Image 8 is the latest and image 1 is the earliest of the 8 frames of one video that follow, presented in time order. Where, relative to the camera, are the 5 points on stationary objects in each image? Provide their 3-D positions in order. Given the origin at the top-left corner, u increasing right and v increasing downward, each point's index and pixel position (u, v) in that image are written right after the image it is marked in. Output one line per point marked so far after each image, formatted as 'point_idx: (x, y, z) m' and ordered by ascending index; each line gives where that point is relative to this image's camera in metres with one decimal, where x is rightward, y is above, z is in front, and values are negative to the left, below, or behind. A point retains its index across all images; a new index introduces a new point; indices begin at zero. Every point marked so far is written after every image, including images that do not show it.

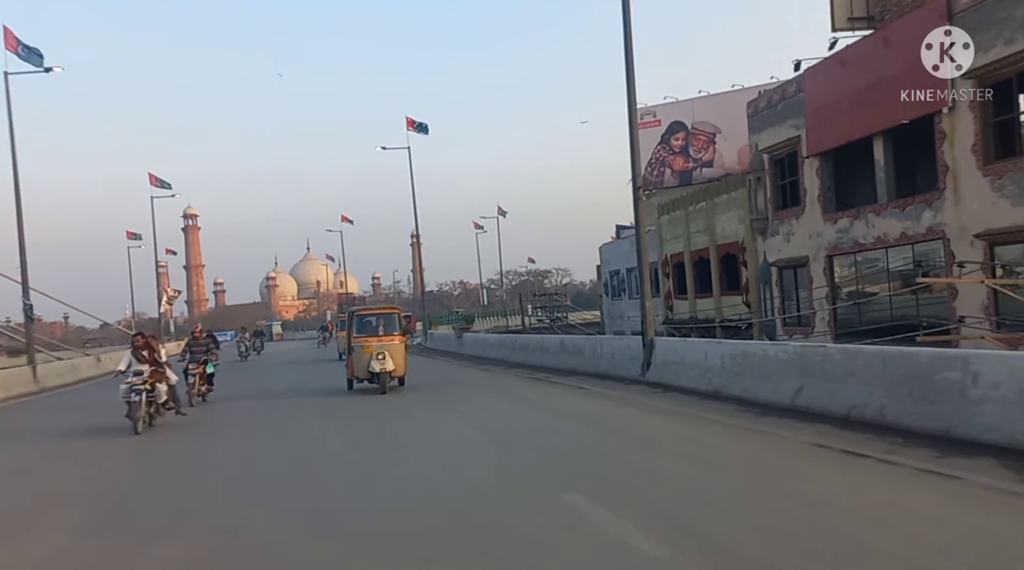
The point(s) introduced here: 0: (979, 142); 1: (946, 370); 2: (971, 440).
0: (+9.0, +2.7, +18.8) m
1: (+4.0, -0.8, +9.0) m
2: (+4.0, -1.3, +8.6) m
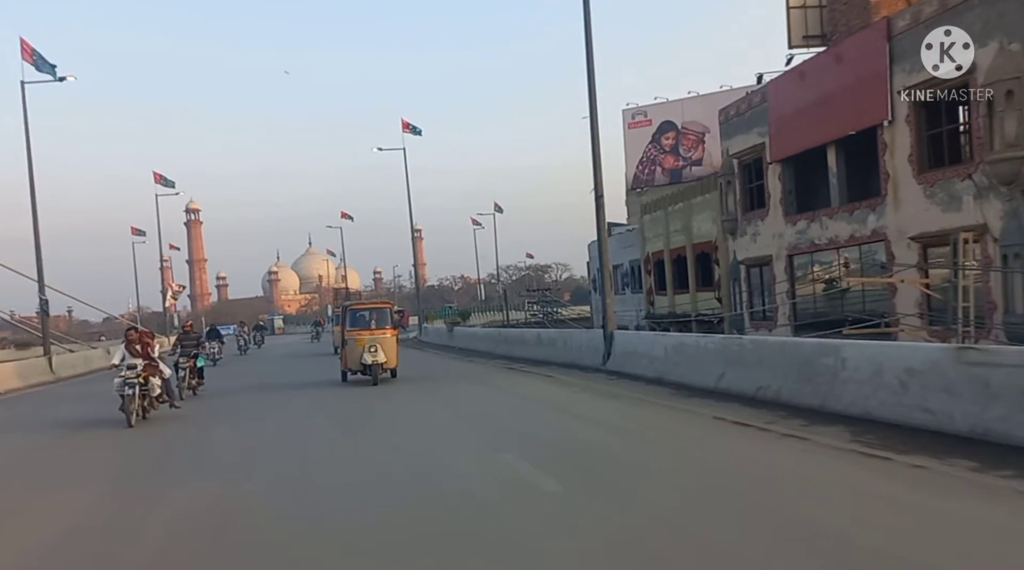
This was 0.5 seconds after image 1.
0: (+8.5, +2.8, +20.7) m
1: (+3.5, -0.8, +10.9) m
2: (+3.5, -1.3, +10.5) m
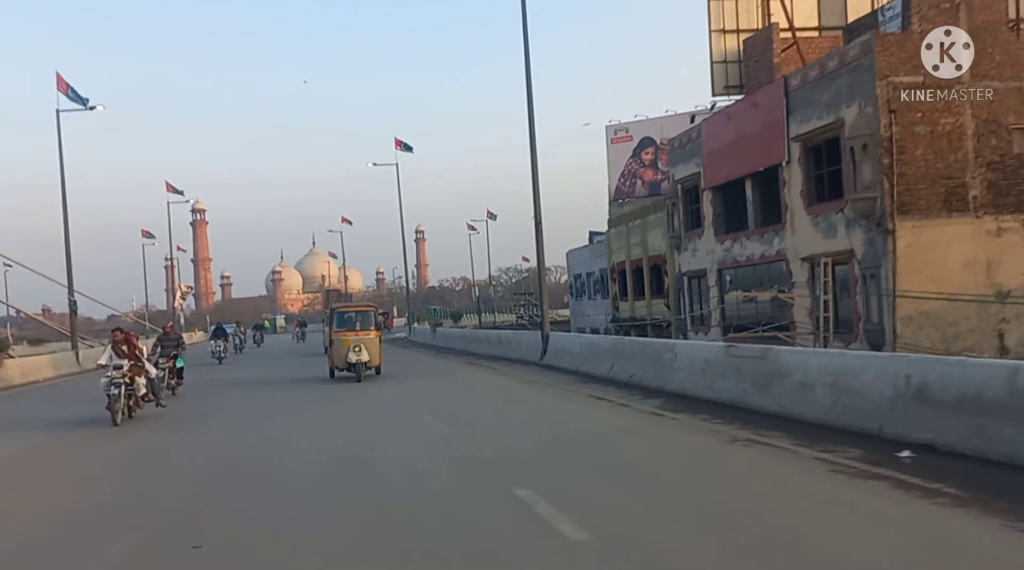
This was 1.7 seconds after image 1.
0: (+7.5, +2.4, +25.1) m
1: (+2.4, -1.0, +15.4) m
2: (+2.4, -1.6, +14.9) m
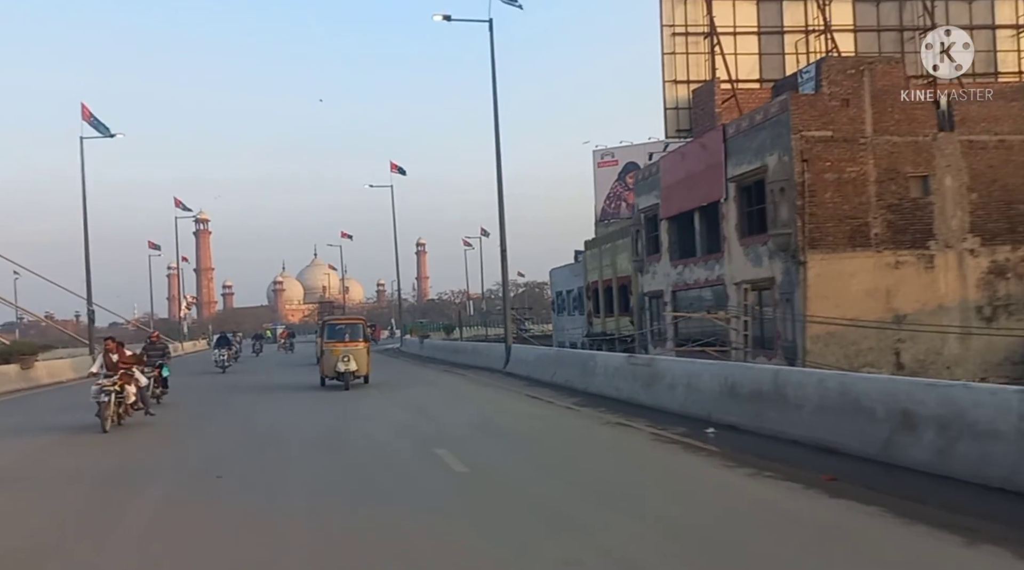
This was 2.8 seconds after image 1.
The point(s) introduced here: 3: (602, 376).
0: (+6.7, +1.8, +28.9) m
1: (+1.5, -1.5, +19.1) m
2: (+1.5, -2.0, +18.6) m
3: (+1.6, -1.7, +18.1) m
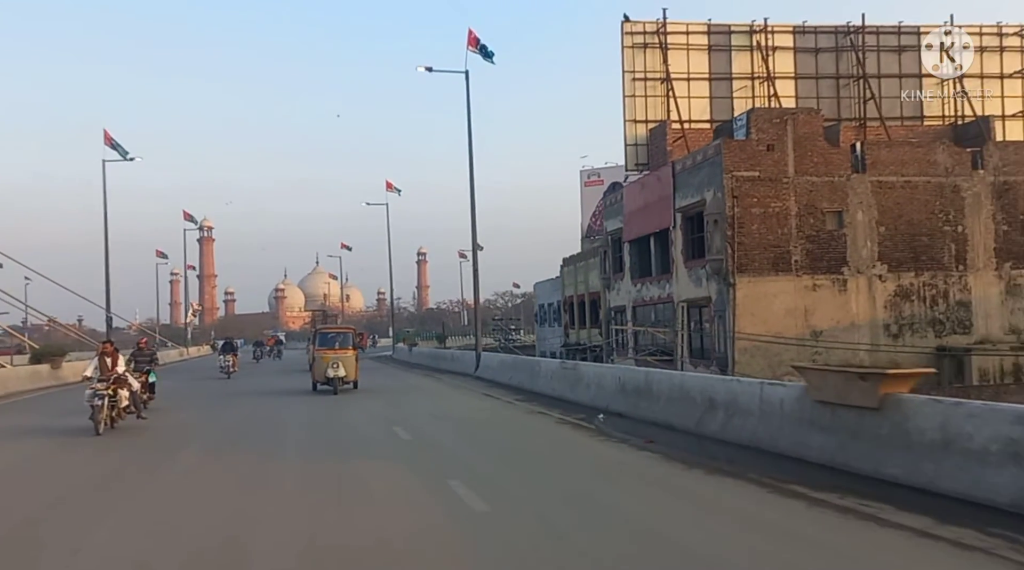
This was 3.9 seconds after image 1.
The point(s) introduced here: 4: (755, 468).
0: (+5.8, +1.2, +33.0) m
1: (+0.5, -1.9, +23.1) m
2: (+0.5, -2.4, +22.7) m
3: (+0.7, -2.1, +22.2) m
4: (+2.5, -1.9, +10.2) m
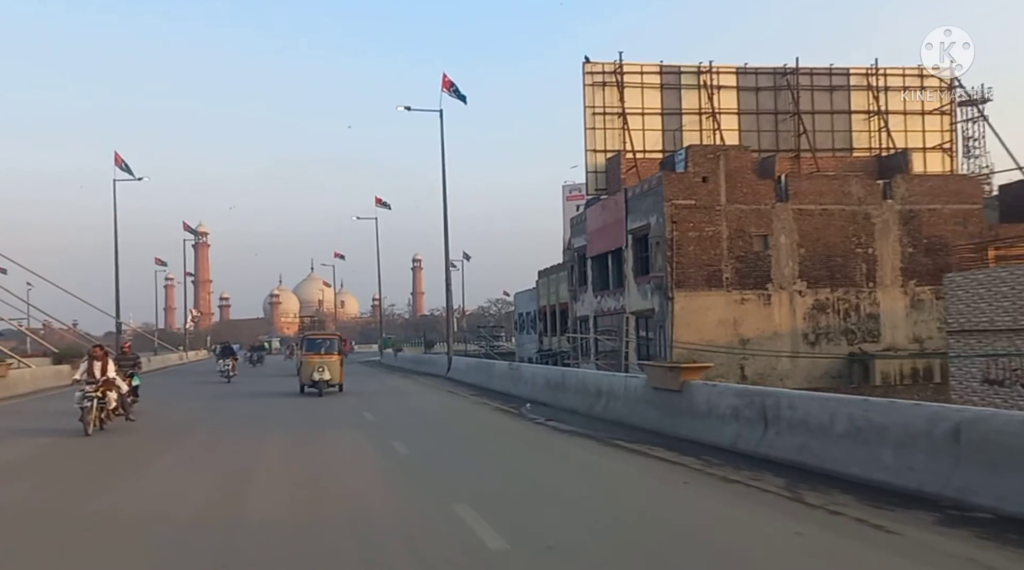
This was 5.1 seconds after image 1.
0: (+4.6, +0.7, +37.4) m
1: (-0.6, -2.3, +27.6) m
2: (-0.6, -2.8, +27.1) m
3: (-0.5, -2.5, +26.6) m
4: (+1.5, -2.2, +14.6) m
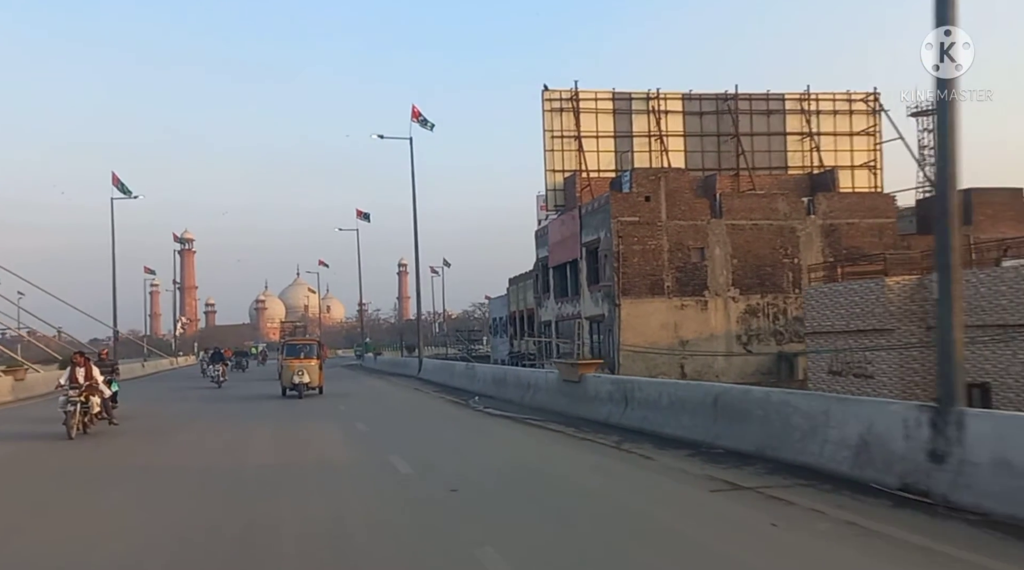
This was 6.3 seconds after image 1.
0: (+3.1, +0.4, +41.6) m
1: (-1.9, -2.6, +31.6) m
2: (-1.9, -3.2, +31.1) m
3: (-1.7, -2.8, +30.6) m
4: (+0.3, -2.5, +18.6) m
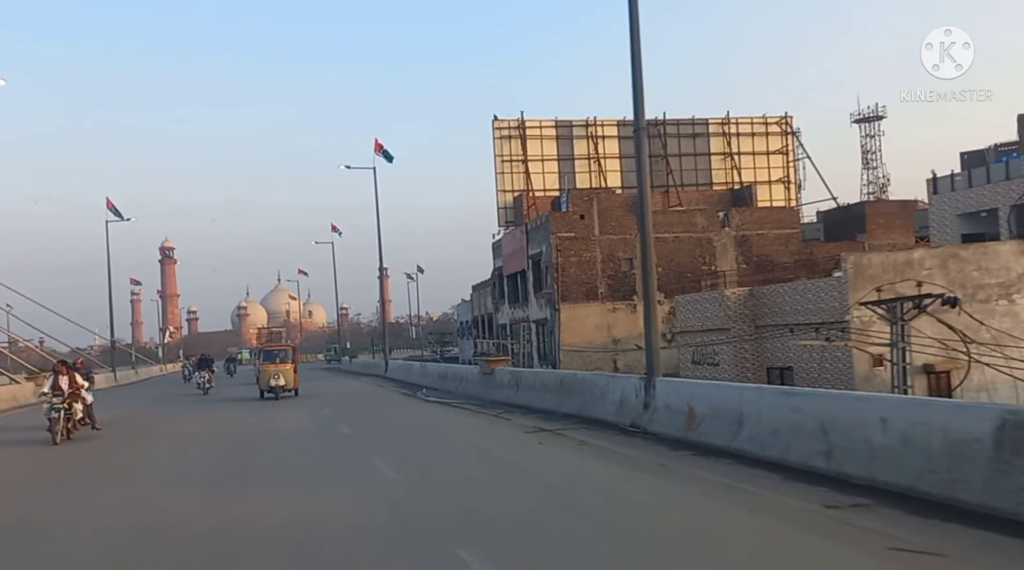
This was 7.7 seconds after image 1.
0: (+1.0, 0.0, +47.2) m
1: (-3.8, -3.1, +37.1) m
2: (-3.8, -3.6, +36.7) m
3: (-3.6, -3.3, +36.2) m
4: (-1.4, -2.9, +24.2) m
